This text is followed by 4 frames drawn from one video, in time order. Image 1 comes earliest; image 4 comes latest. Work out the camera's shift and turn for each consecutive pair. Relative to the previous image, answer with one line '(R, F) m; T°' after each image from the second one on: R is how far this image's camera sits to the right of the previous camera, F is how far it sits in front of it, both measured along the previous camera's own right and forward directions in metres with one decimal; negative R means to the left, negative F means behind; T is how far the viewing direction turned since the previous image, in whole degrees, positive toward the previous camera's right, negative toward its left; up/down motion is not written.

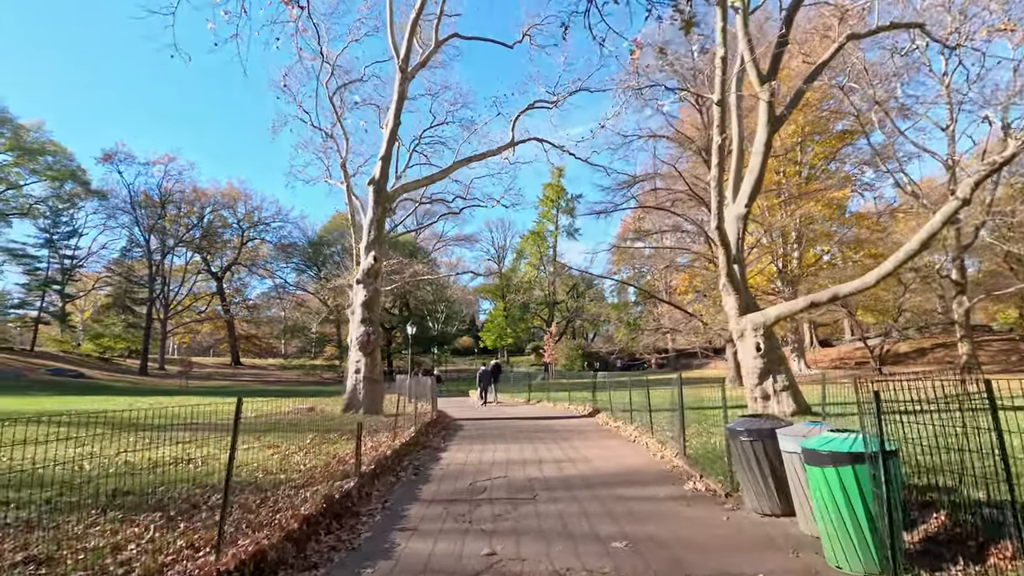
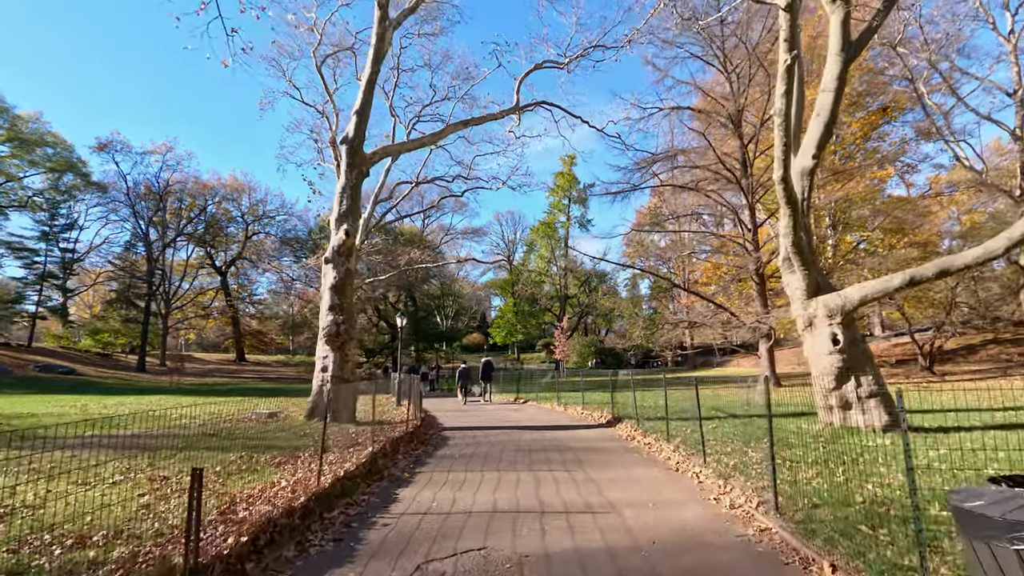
(+0.2, +2.8) m; -1°
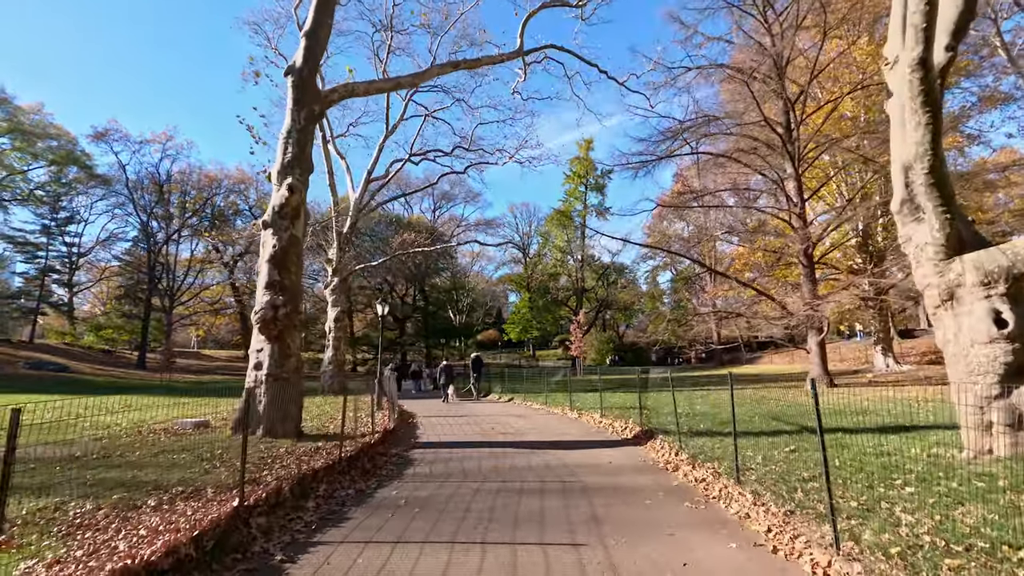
(+0.4, +3.1) m; -2°
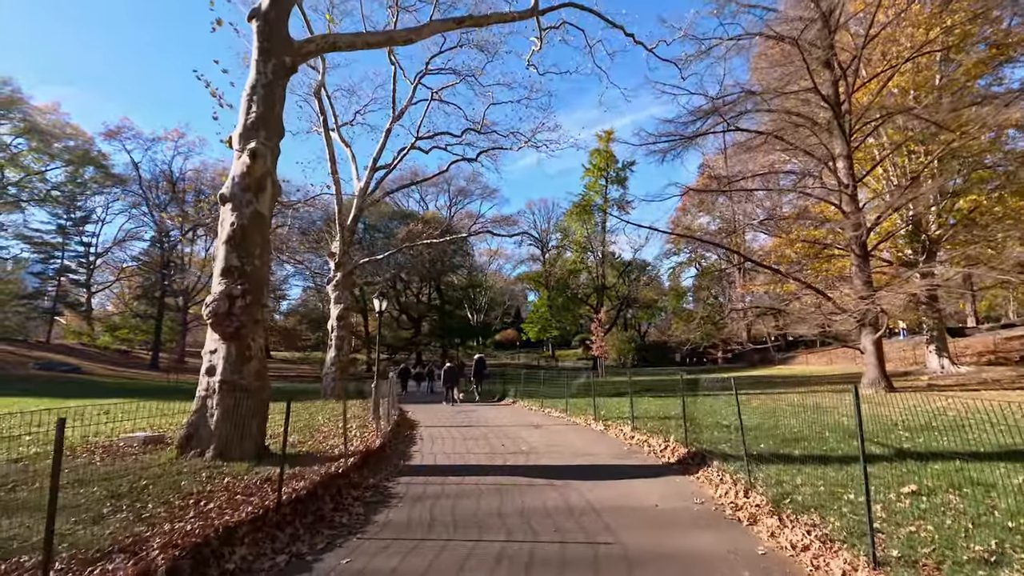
(+0.1, +1.9) m; -2°
